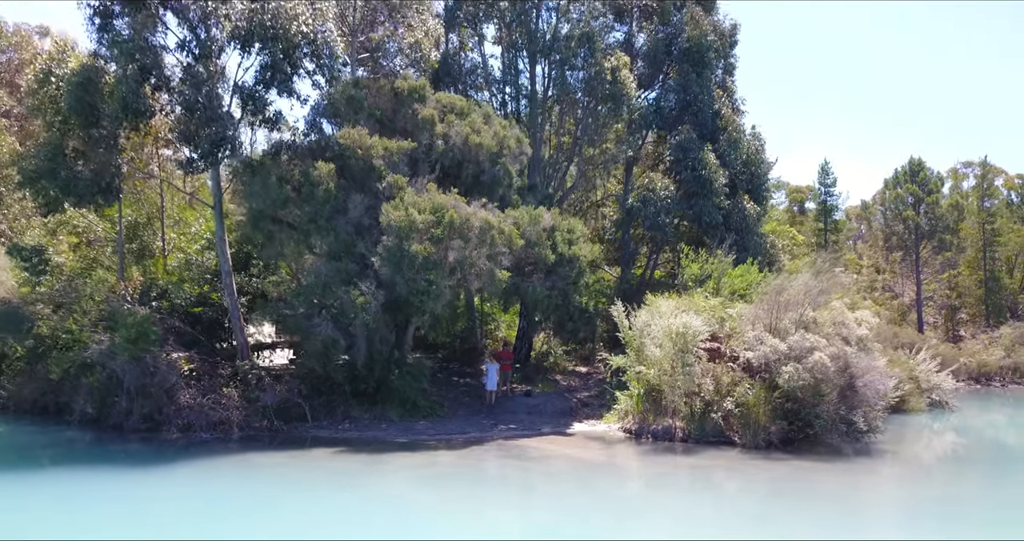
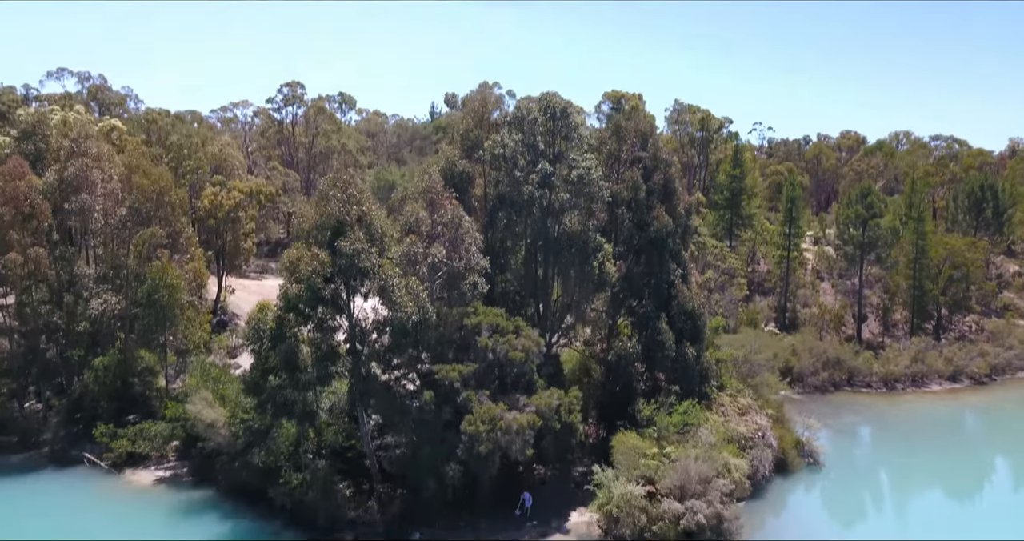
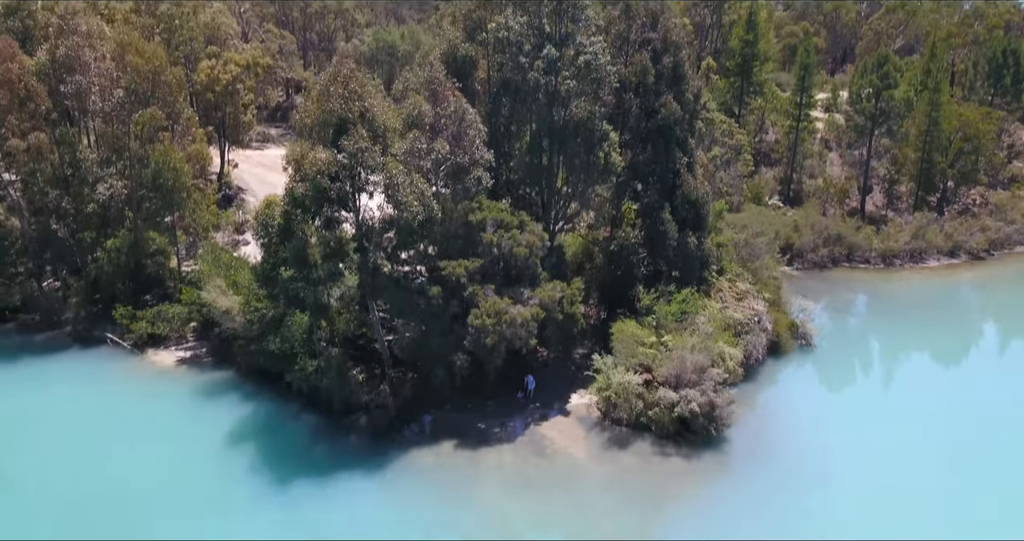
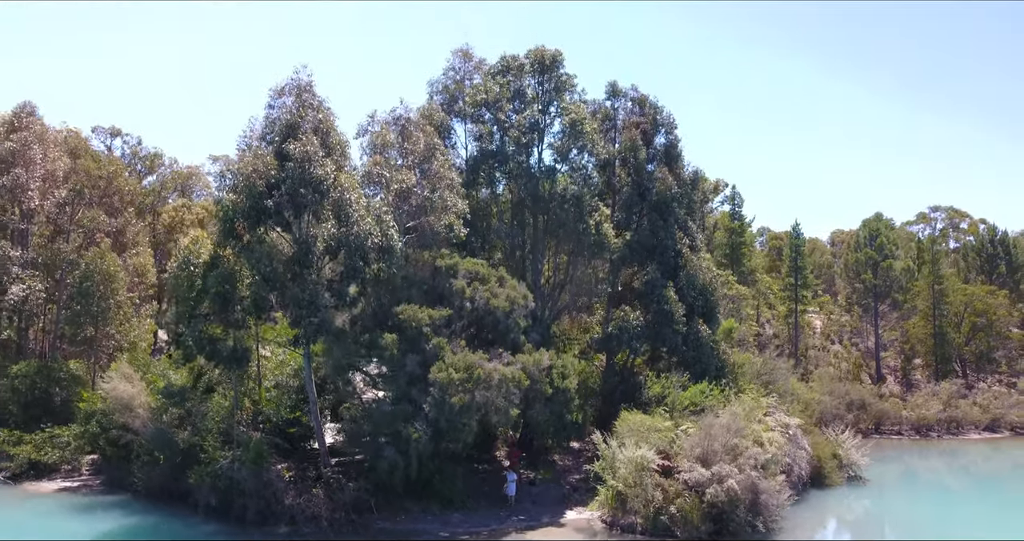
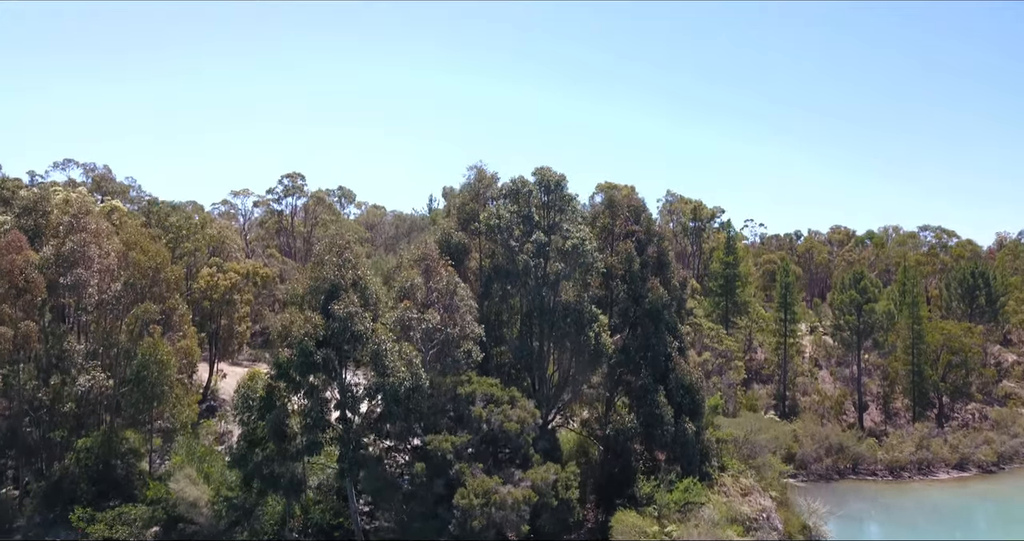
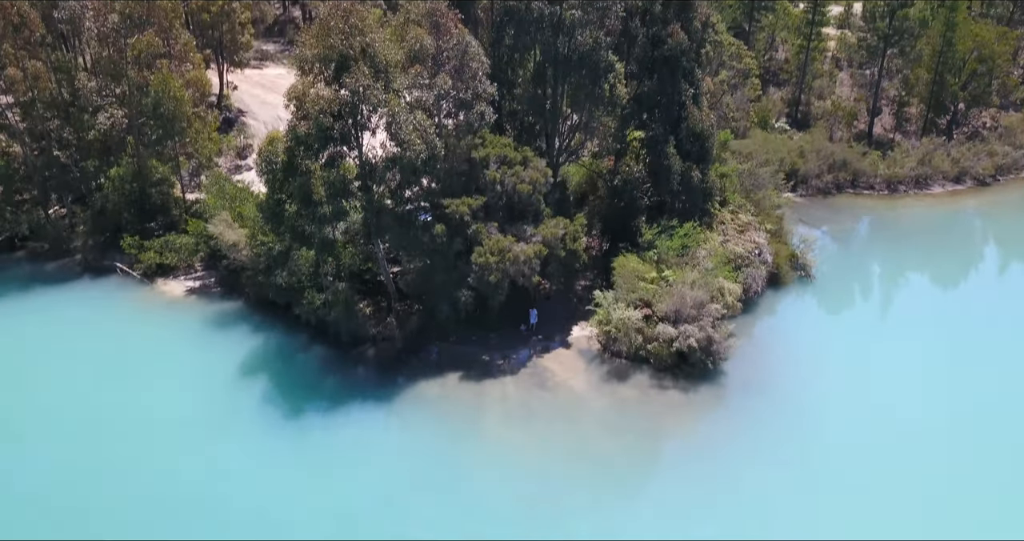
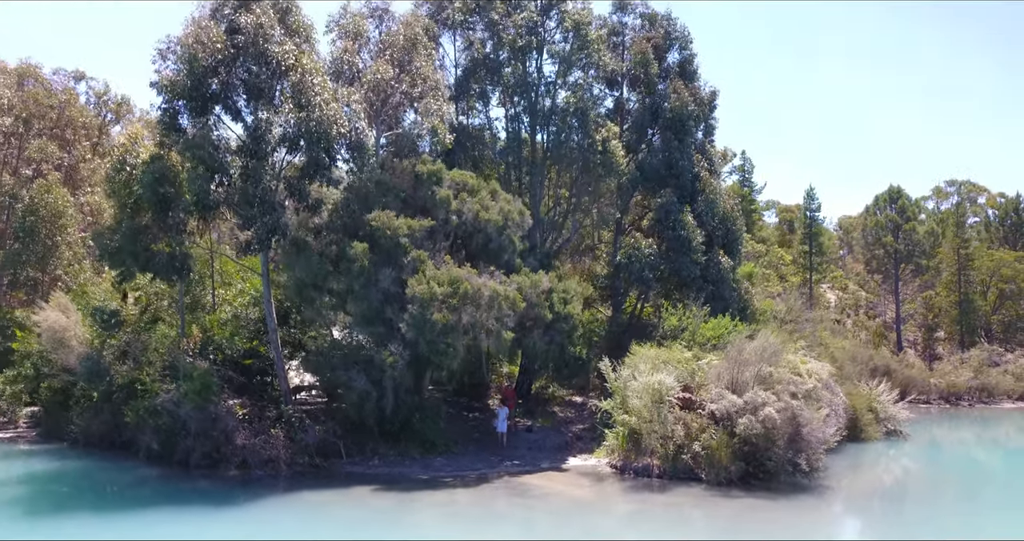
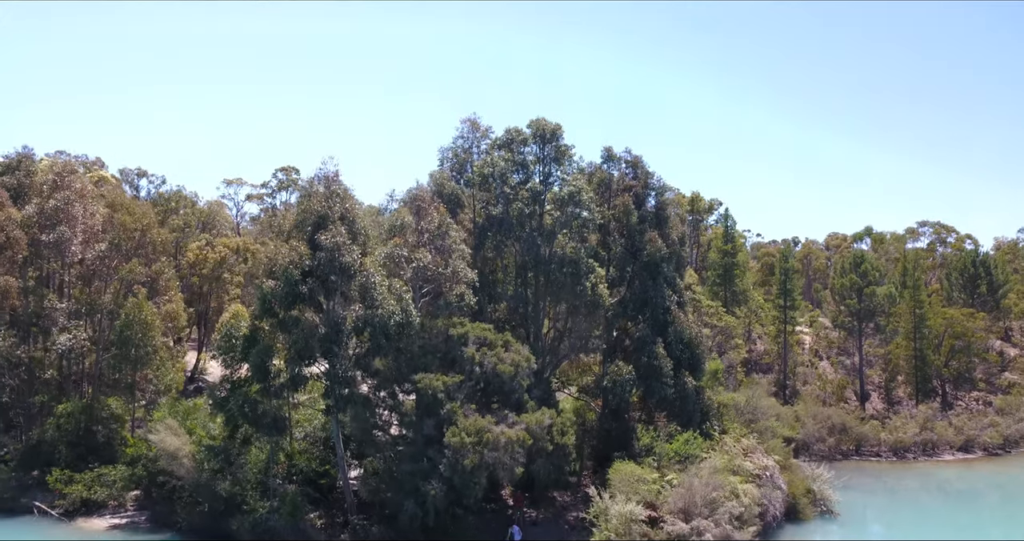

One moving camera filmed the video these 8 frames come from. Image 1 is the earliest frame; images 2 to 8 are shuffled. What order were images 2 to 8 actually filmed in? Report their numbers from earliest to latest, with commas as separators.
7, 4, 8, 5, 2, 3, 6
